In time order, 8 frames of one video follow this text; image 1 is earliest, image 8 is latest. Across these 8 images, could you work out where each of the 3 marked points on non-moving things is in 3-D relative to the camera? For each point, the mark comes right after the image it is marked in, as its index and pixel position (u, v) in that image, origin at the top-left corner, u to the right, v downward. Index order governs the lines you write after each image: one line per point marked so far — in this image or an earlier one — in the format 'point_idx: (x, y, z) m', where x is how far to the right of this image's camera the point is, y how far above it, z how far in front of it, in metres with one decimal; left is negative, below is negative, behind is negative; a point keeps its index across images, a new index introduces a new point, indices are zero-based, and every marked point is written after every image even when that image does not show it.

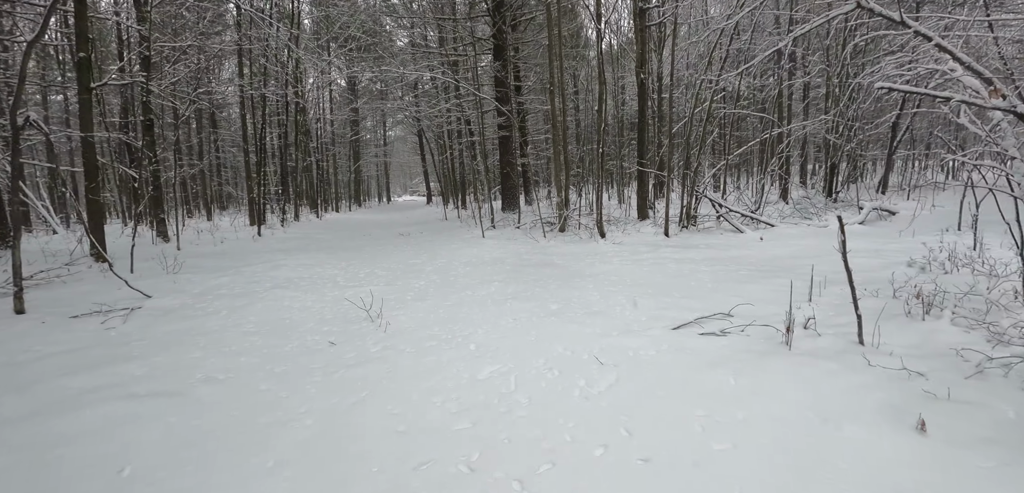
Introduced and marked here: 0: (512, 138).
0: (0.0, +3.7, +19.4) m
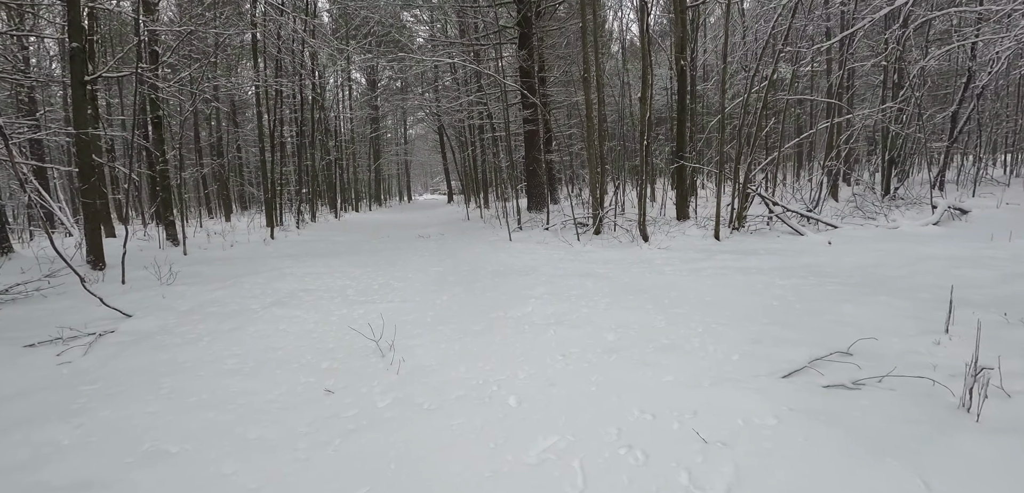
0: (+0.9, +3.6, +18.1) m
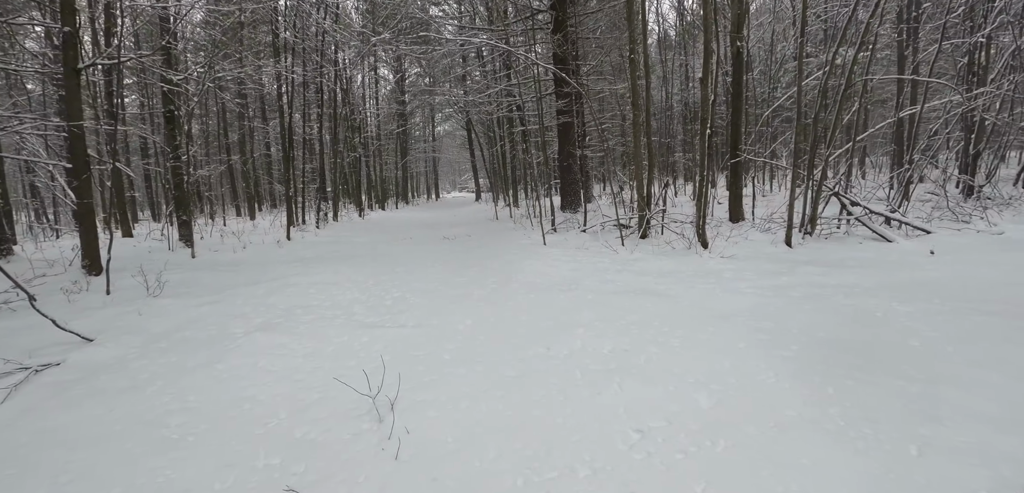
0: (+1.8, +3.5, +16.6) m
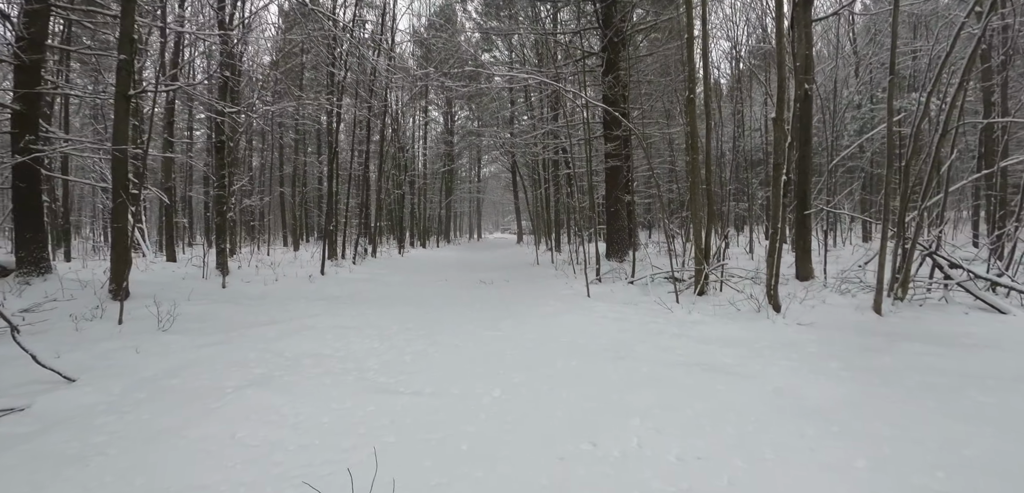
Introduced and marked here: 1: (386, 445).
0: (+3.1, +2.1, +15.7) m
1: (-0.8, -1.3, +3.7) m
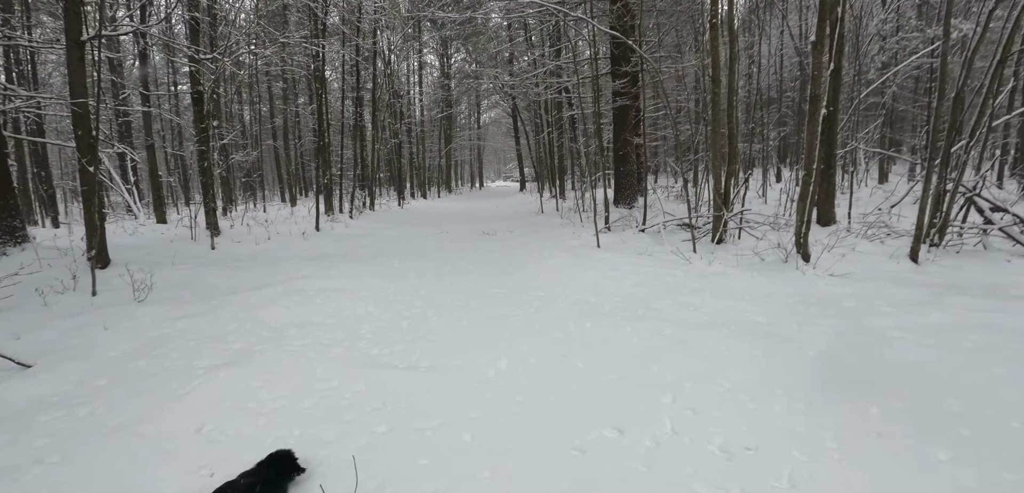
0: (+3.1, +3.6, +14.8) m
1: (-0.8, -1.1, +3.2) m
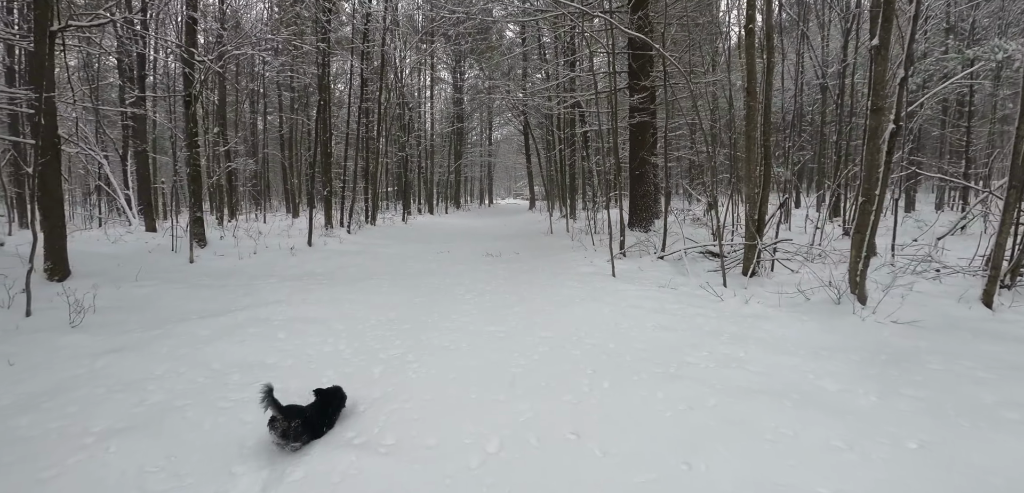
0: (+3.4, +2.9, +13.8) m
1: (-0.8, -1.2, +2.1) m
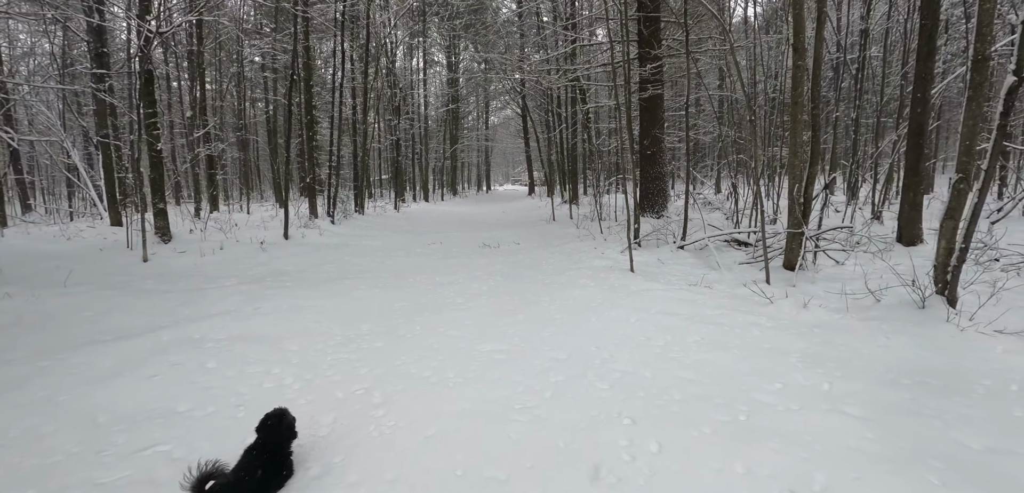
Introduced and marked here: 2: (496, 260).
0: (+3.4, +3.2, +12.4) m
1: (-0.8, -1.3, +0.8) m
2: (-0.3, -0.2, +9.0) m
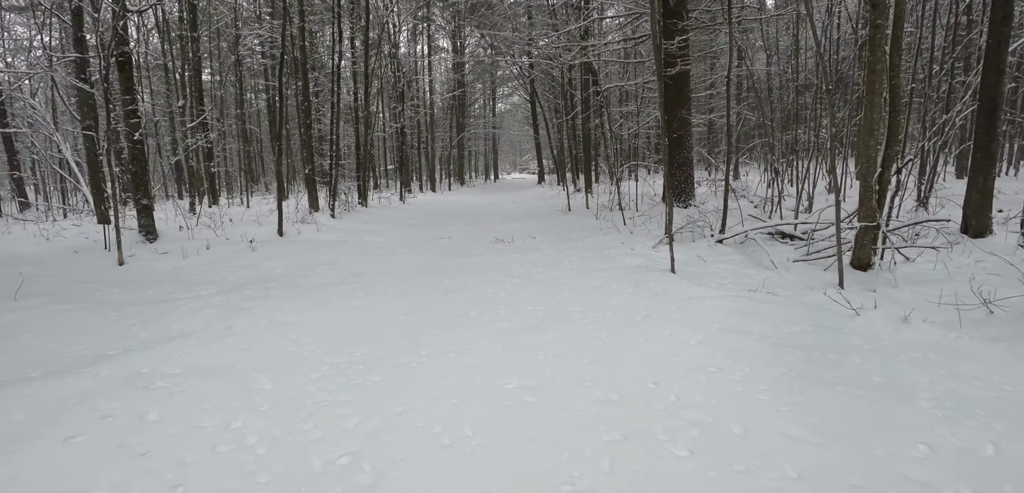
0: (+3.6, +3.3, +11.2) m
1: (-0.6, -1.4, -0.2) m
2: (0.0, -0.2, +8.0) m
